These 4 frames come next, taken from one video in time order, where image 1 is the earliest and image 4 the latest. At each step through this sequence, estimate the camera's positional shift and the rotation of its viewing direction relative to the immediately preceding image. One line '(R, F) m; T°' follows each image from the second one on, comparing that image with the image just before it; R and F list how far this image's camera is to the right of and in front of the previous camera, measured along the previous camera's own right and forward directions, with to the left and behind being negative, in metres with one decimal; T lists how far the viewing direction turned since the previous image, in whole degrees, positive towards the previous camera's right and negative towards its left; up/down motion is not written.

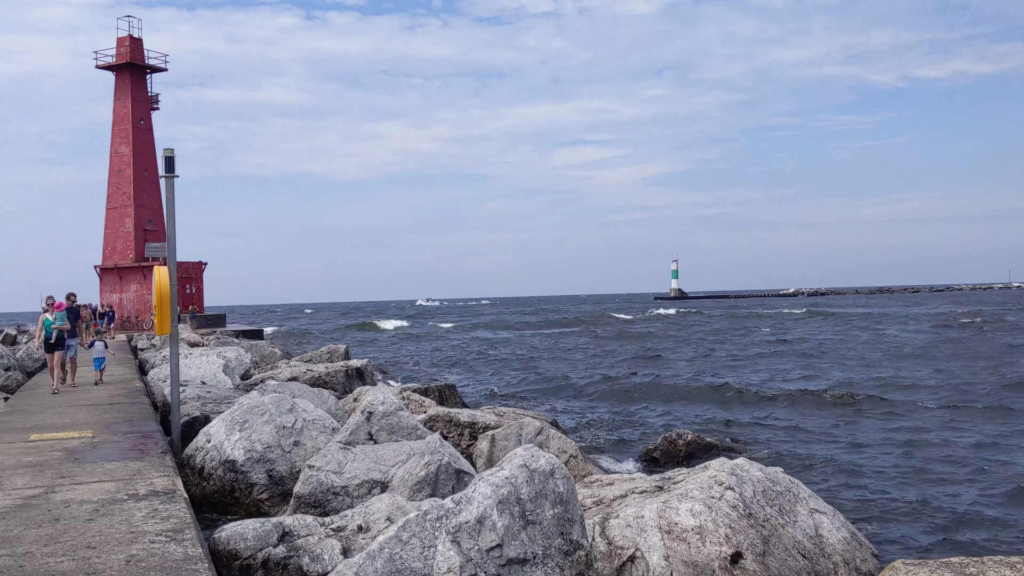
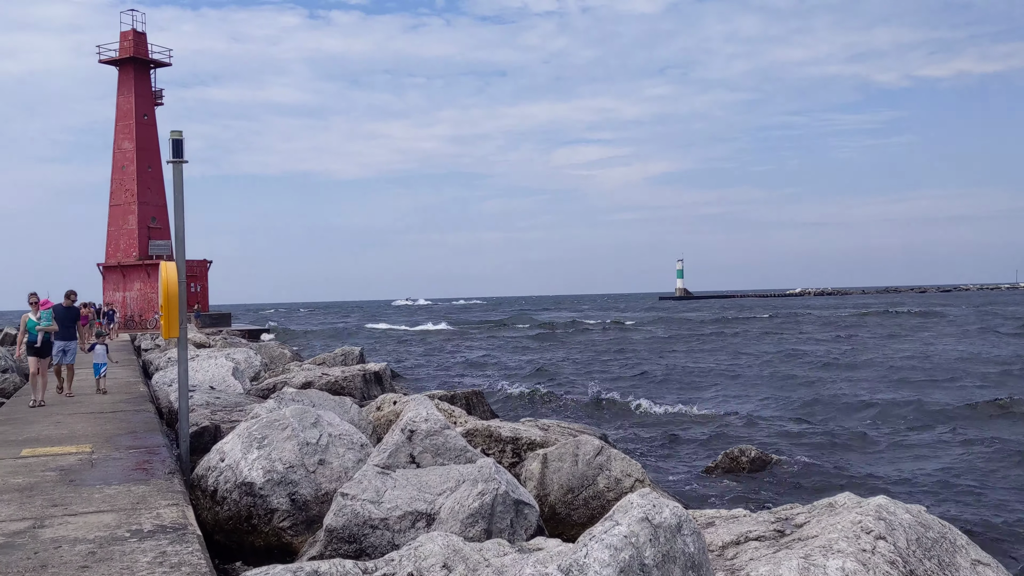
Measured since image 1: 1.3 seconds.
(-0.5, +1.0) m; 0°
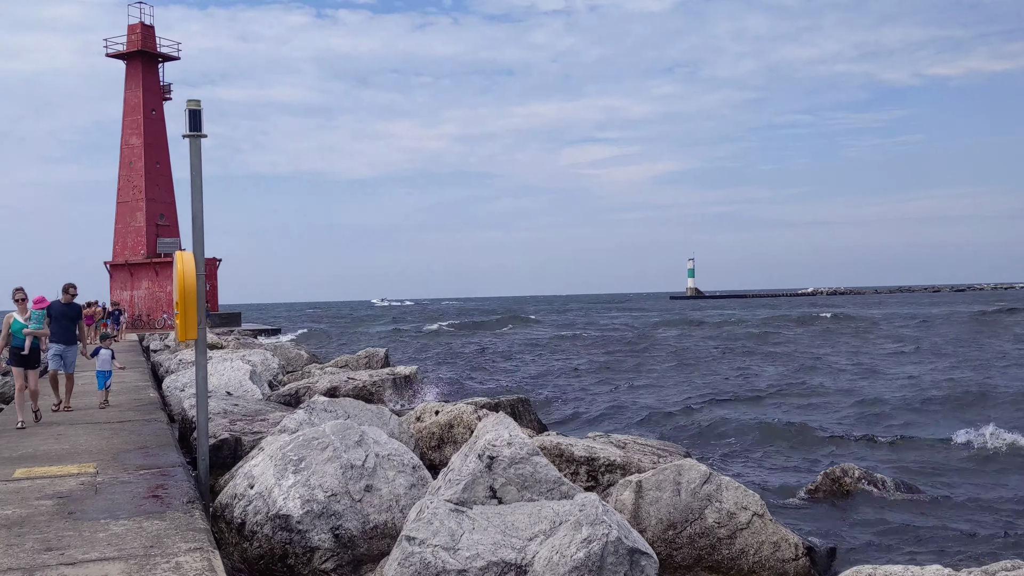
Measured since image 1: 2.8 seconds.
(-0.6, +1.2) m; 0°
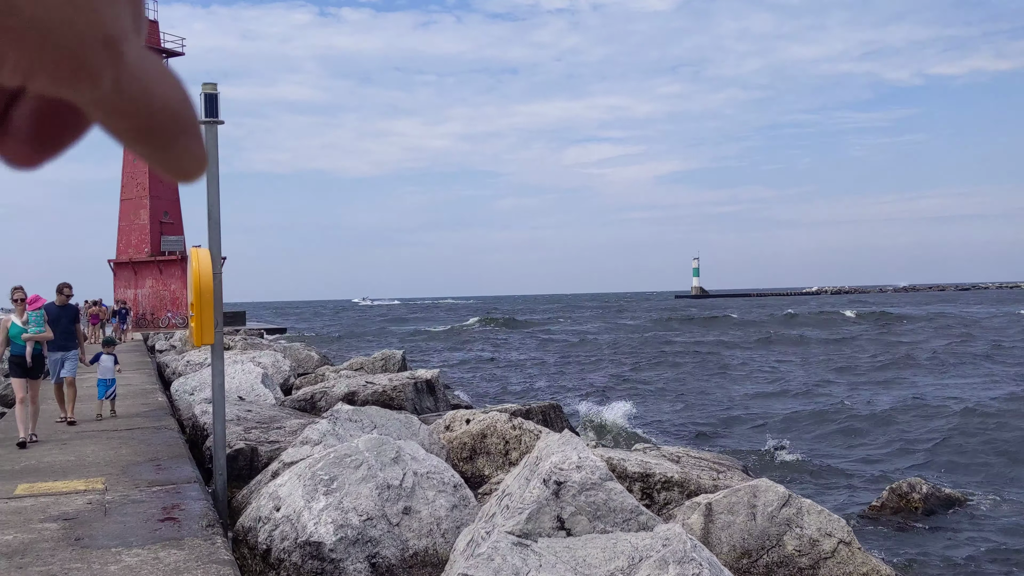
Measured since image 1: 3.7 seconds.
(-0.4, +0.6) m; 0°
